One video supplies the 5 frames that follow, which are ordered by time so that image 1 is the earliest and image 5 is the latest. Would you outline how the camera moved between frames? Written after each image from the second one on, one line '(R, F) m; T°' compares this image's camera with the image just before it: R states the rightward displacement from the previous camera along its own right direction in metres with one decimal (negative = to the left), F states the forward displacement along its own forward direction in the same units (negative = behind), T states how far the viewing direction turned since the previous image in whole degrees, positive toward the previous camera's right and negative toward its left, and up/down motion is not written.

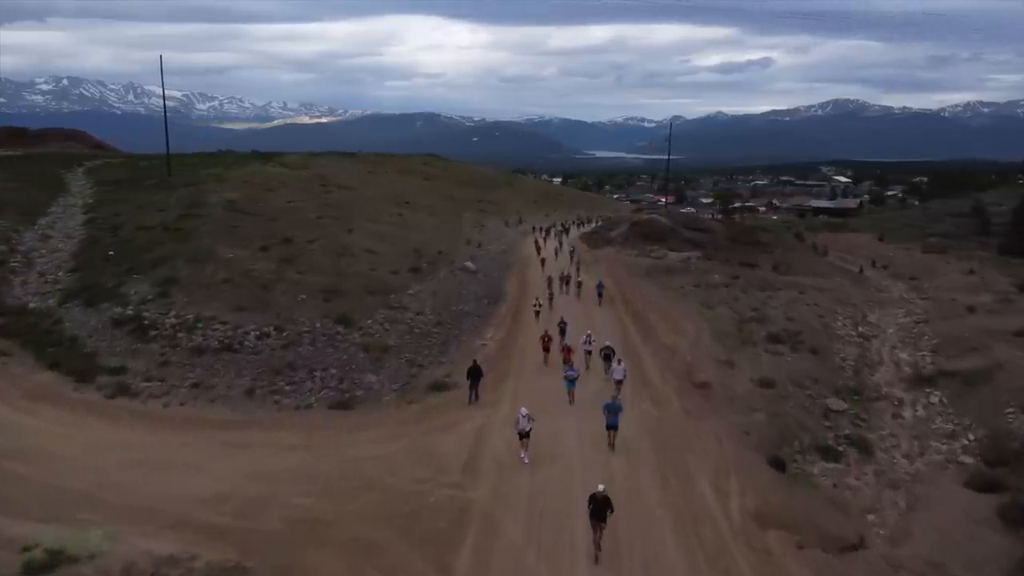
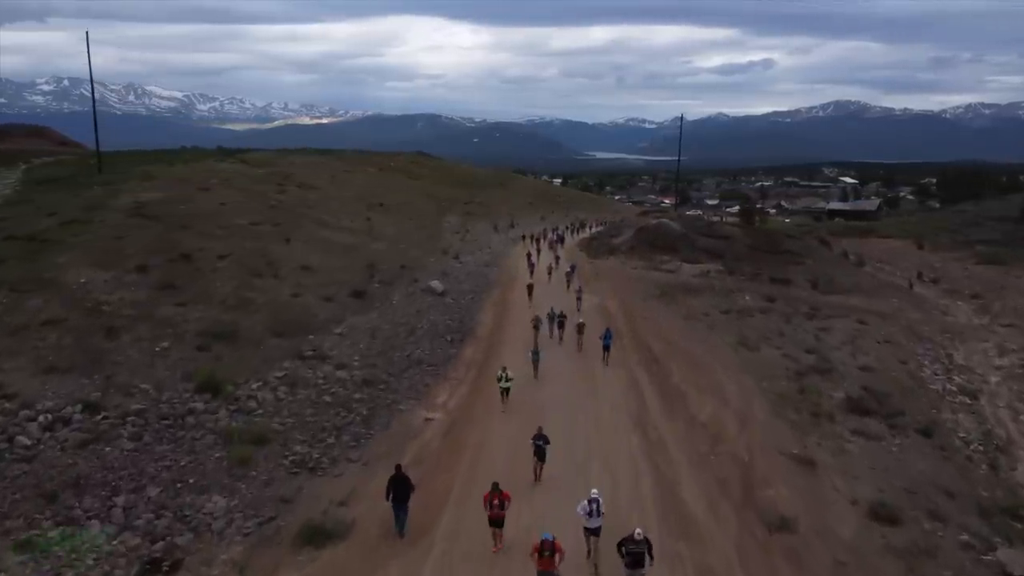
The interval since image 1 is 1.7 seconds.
(+1.2, +11.2) m; 0°
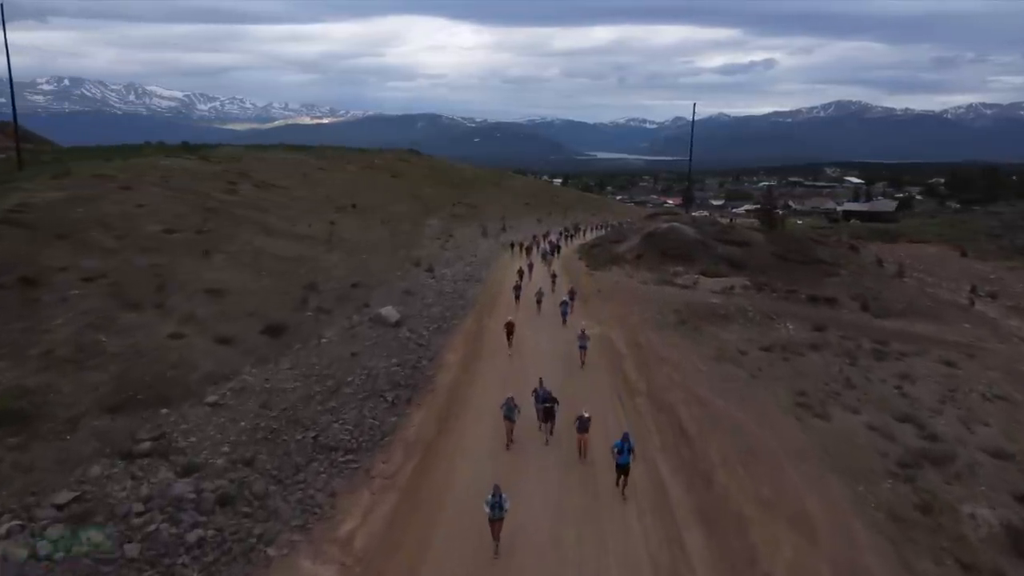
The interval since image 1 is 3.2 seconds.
(+1.0, +9.5) m; 0°
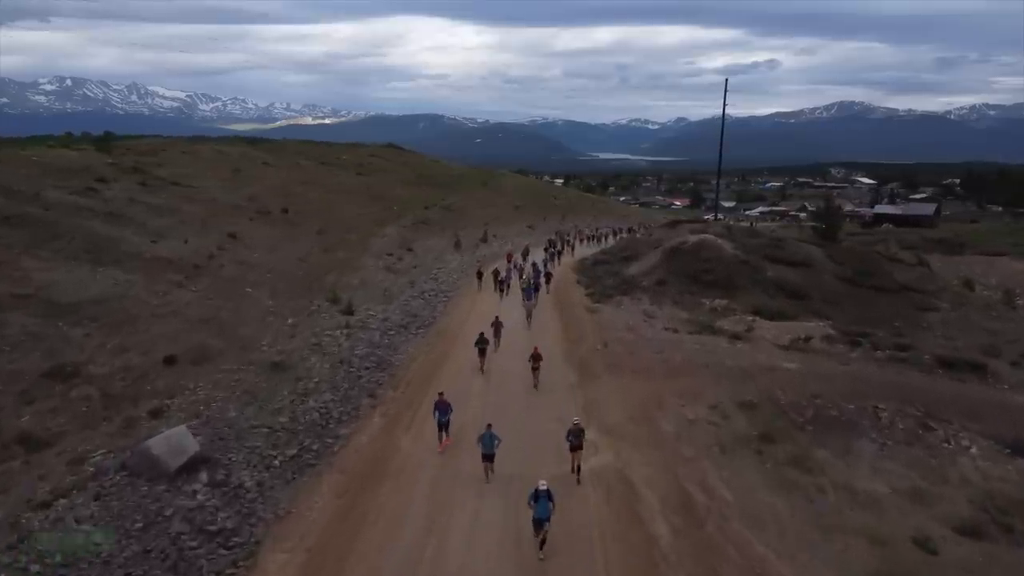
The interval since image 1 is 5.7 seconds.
(+1.7, +16.3) m; 0°
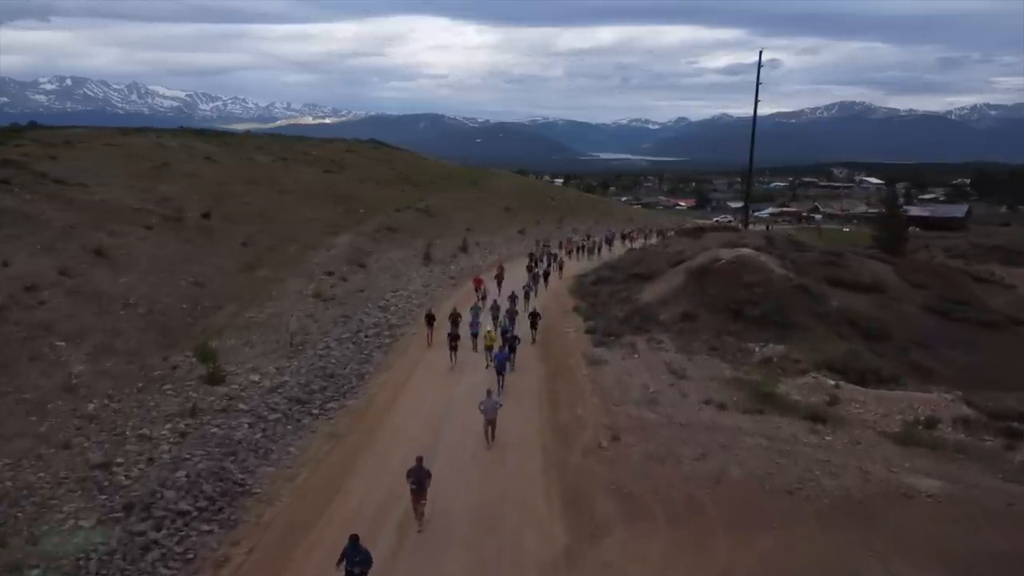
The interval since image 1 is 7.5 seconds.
(+1.2, +11.2) m; 0°
